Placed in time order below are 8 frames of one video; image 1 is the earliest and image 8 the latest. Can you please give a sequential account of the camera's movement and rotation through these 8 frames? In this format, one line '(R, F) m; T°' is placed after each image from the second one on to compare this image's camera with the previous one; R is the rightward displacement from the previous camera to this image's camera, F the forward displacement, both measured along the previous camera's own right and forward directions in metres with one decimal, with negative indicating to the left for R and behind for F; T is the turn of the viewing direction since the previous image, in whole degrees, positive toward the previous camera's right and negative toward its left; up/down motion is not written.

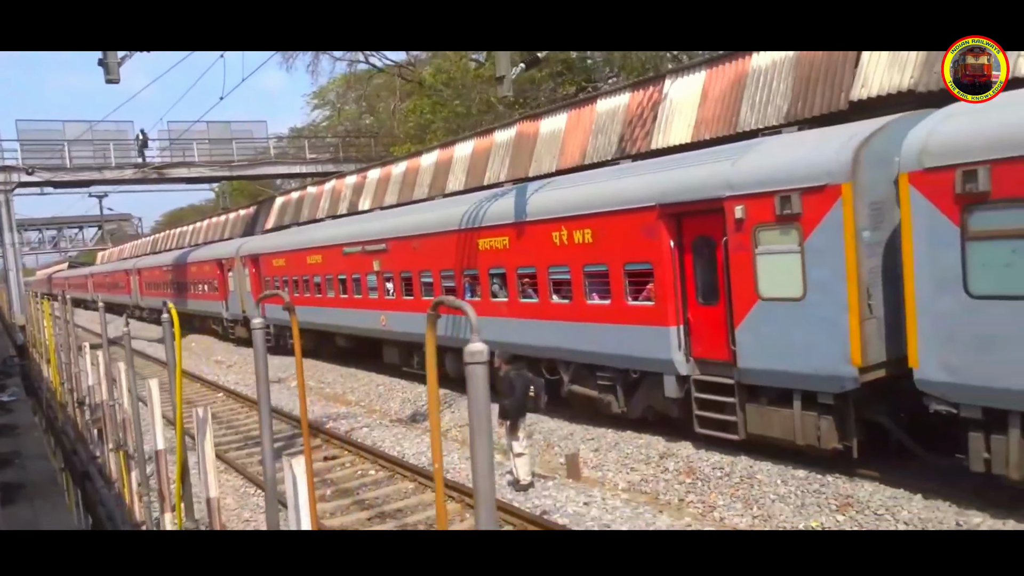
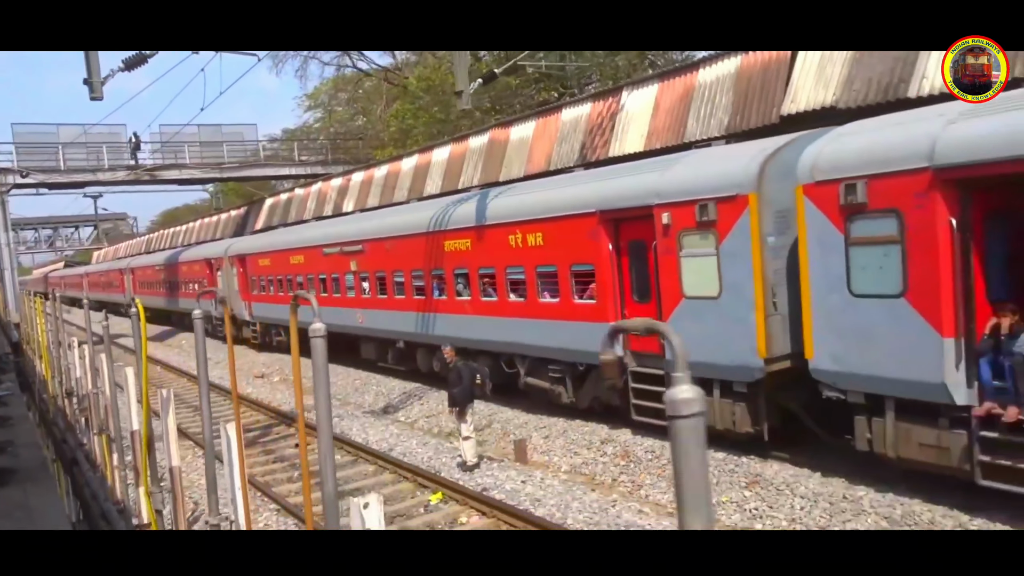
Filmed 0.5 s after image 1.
(+0.5, -0.8) m; 0°
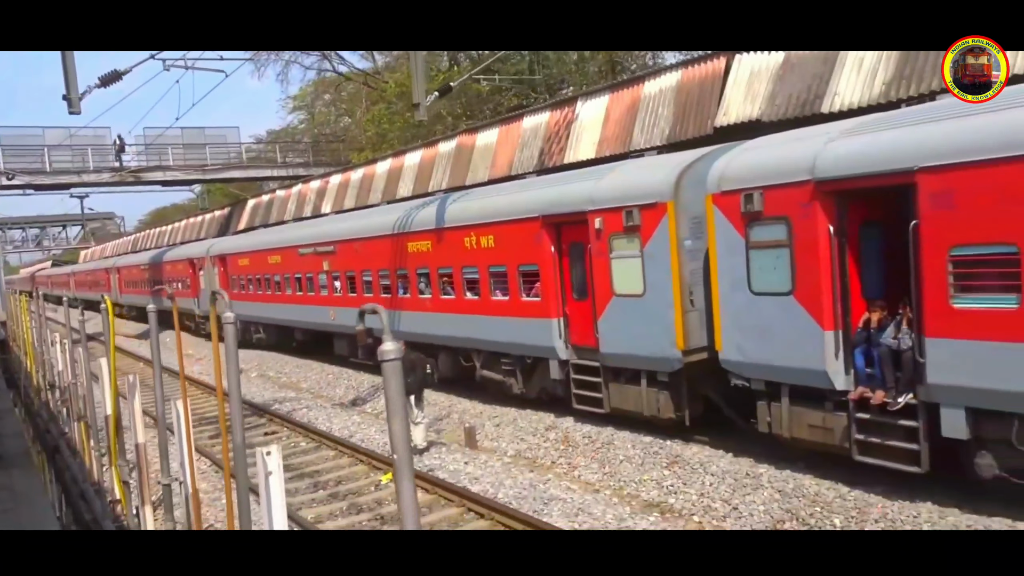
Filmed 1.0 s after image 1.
(+0.5, -0.8) m; +1°
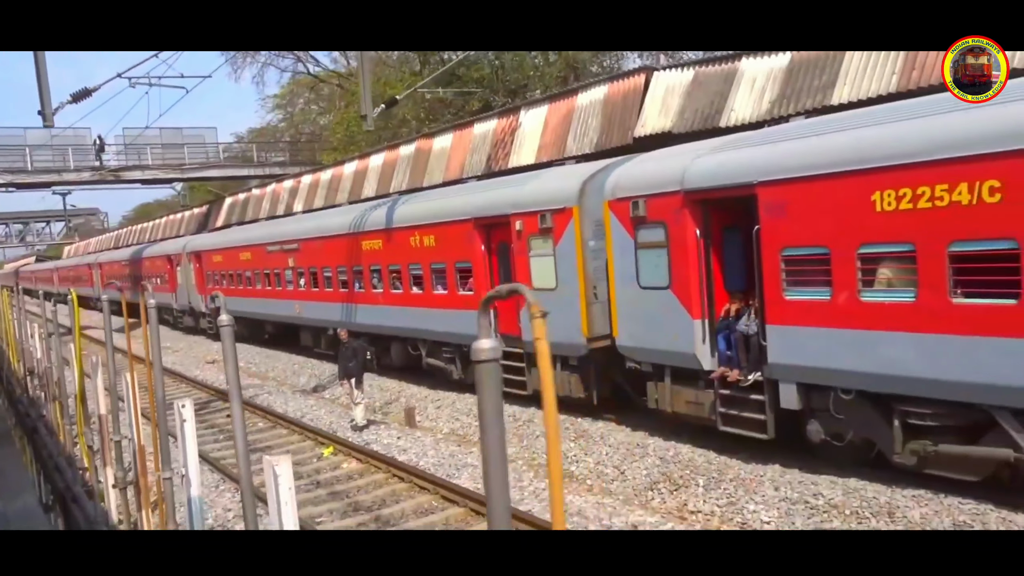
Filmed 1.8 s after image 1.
(+0.8, -1.2) m; +1°
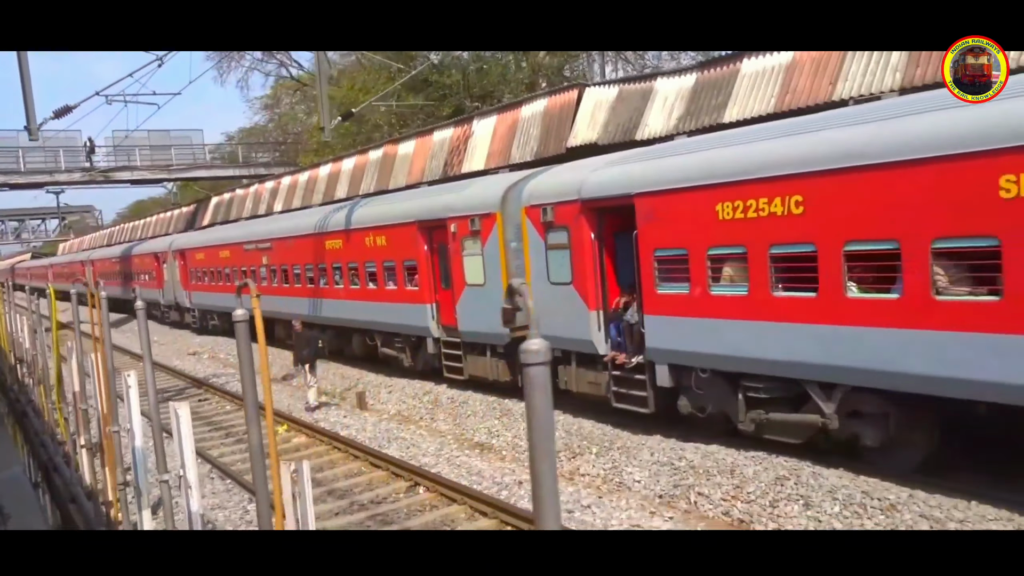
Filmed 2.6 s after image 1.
(+0.9, -1.3) m; 0°
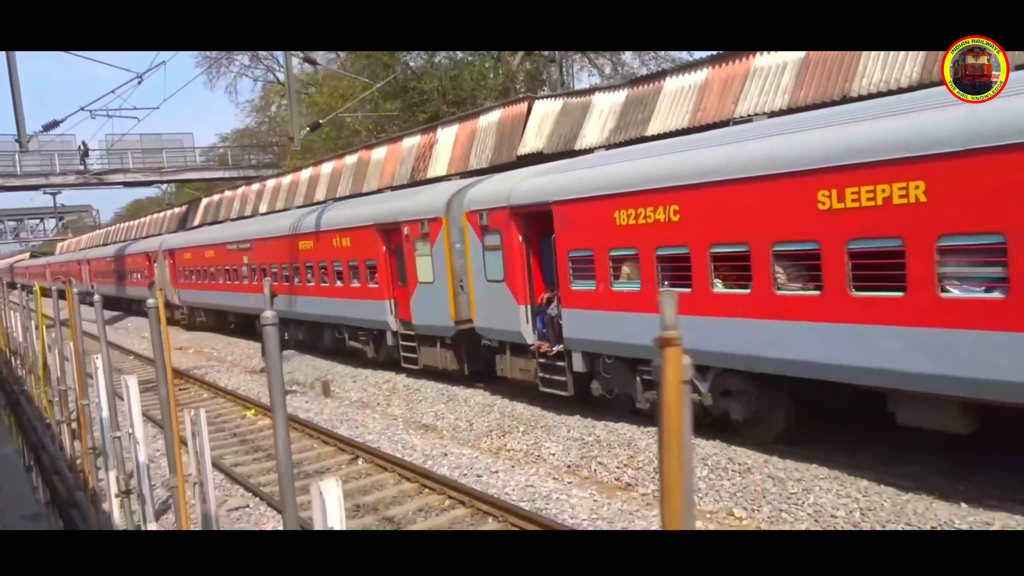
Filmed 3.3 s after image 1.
(+0.8, -1.2) m; 0°
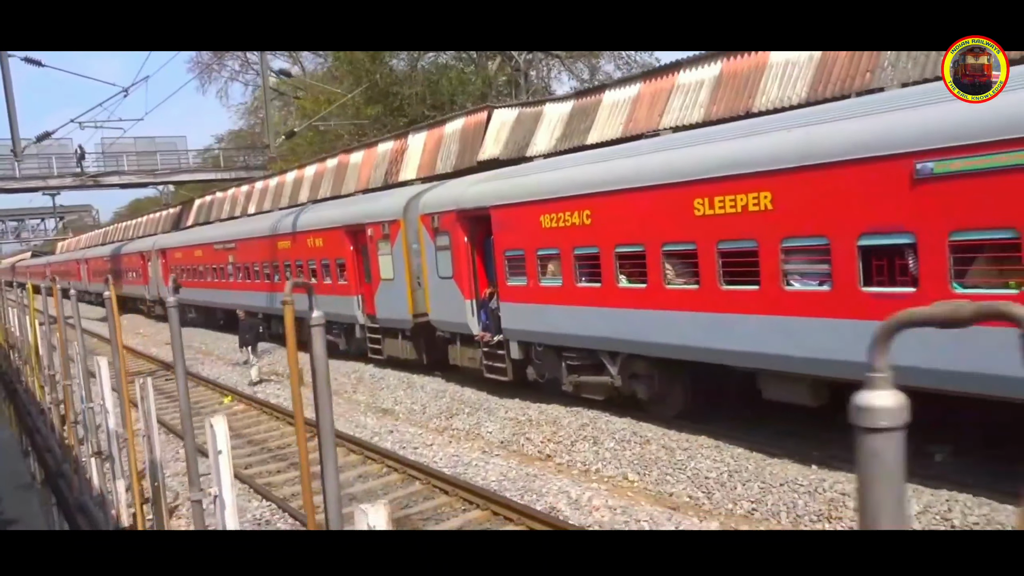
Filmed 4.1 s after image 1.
(+0.8, -1.1) m; 0°
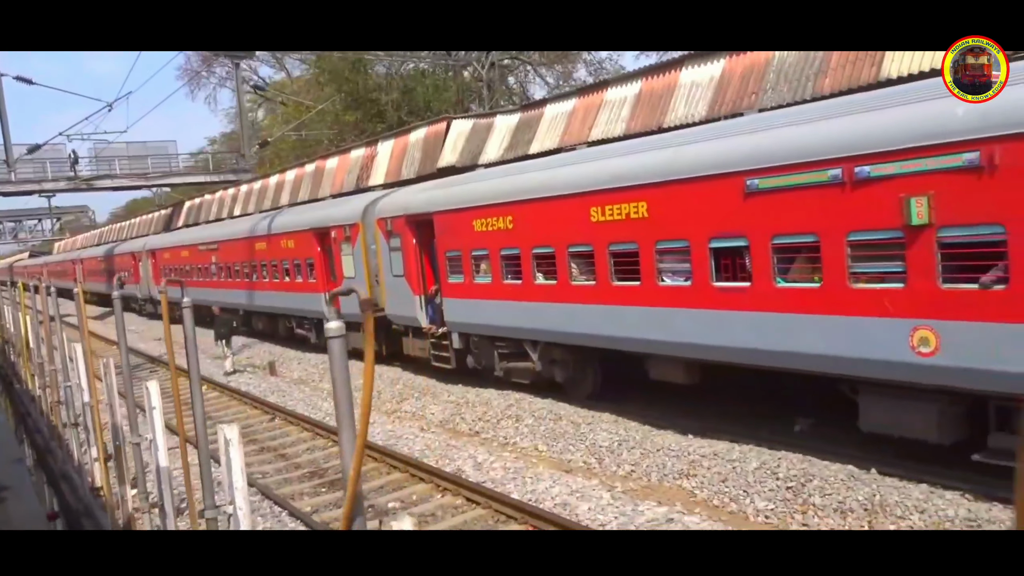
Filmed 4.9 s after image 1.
(+0.9, -1.3) m; 0°
